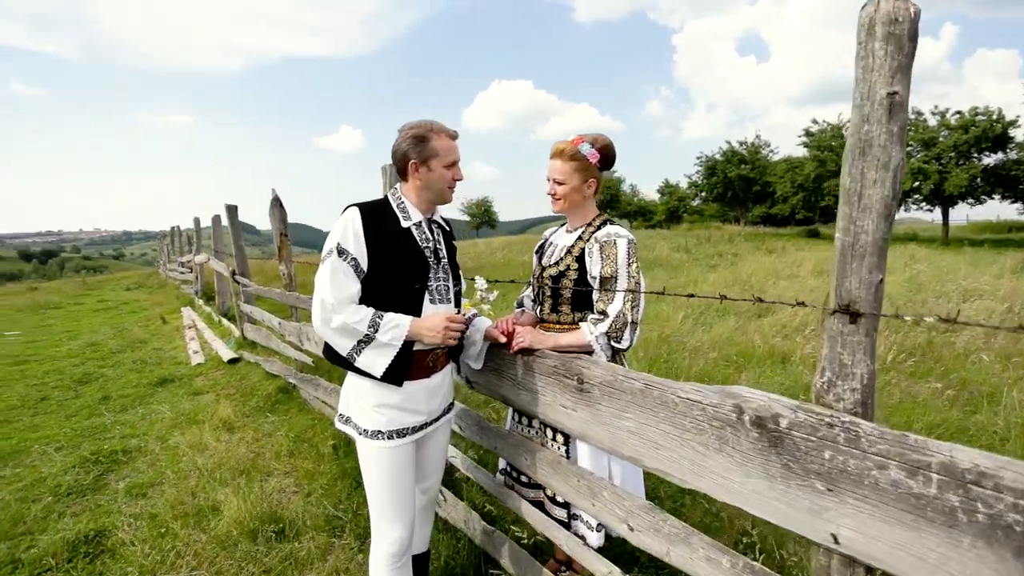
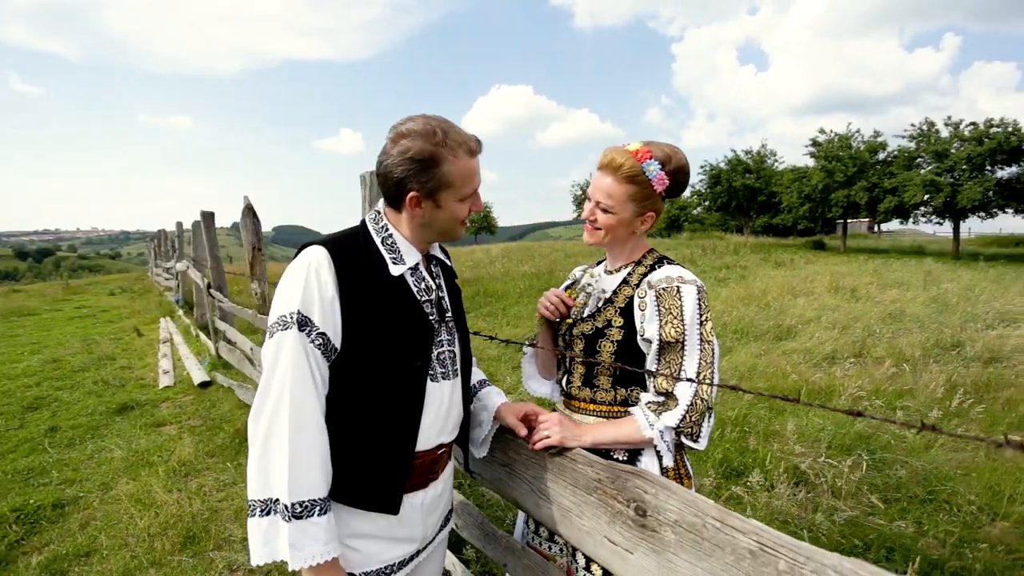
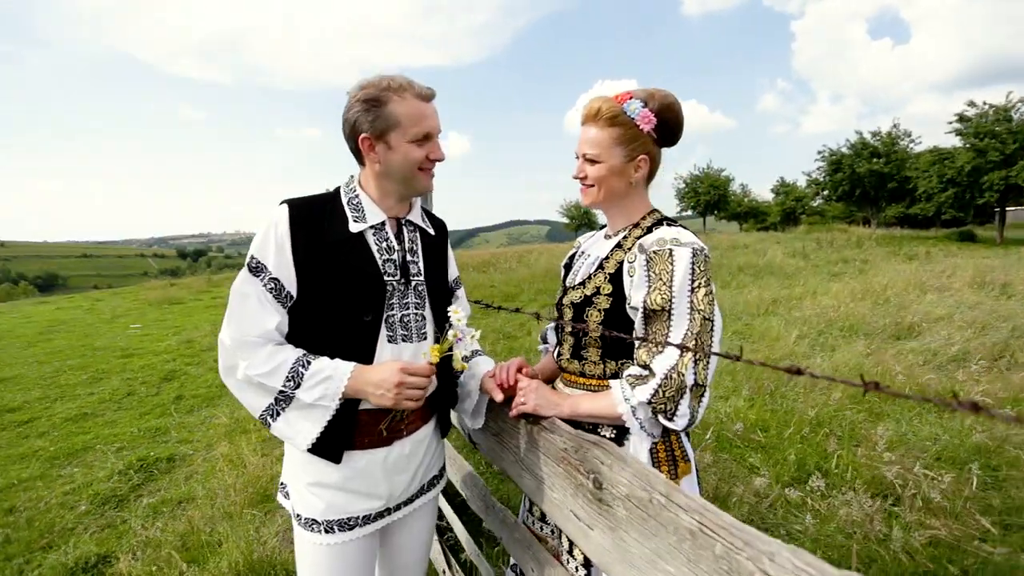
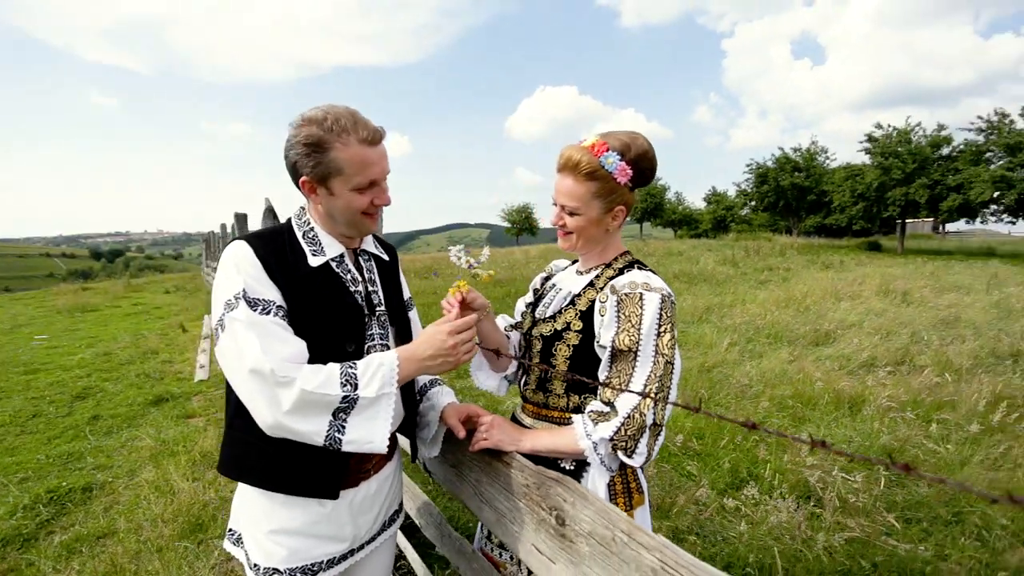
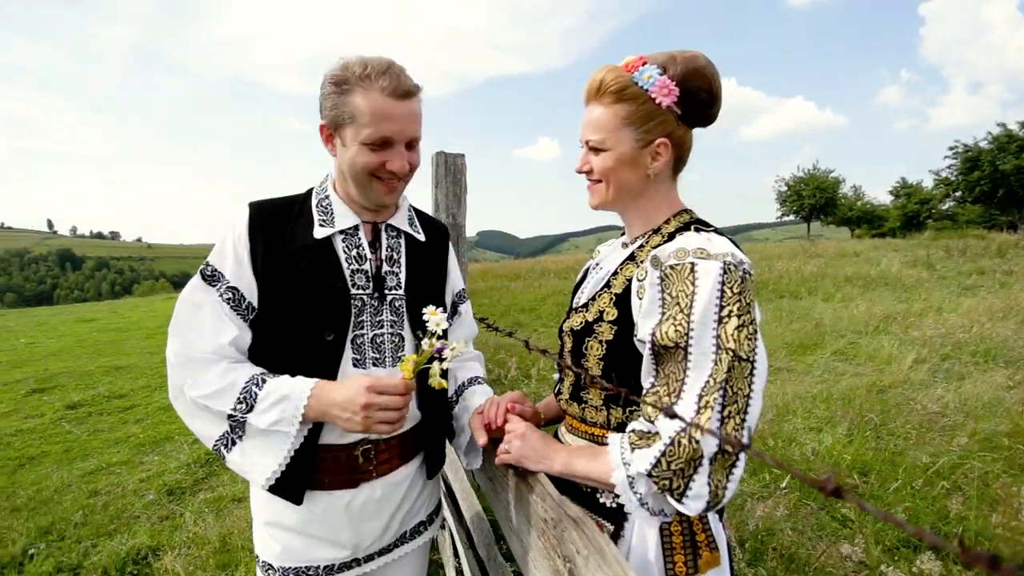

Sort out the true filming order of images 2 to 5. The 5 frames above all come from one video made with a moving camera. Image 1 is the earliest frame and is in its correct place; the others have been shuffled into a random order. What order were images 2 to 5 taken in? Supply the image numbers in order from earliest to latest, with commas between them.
3, 5, 4, 2
